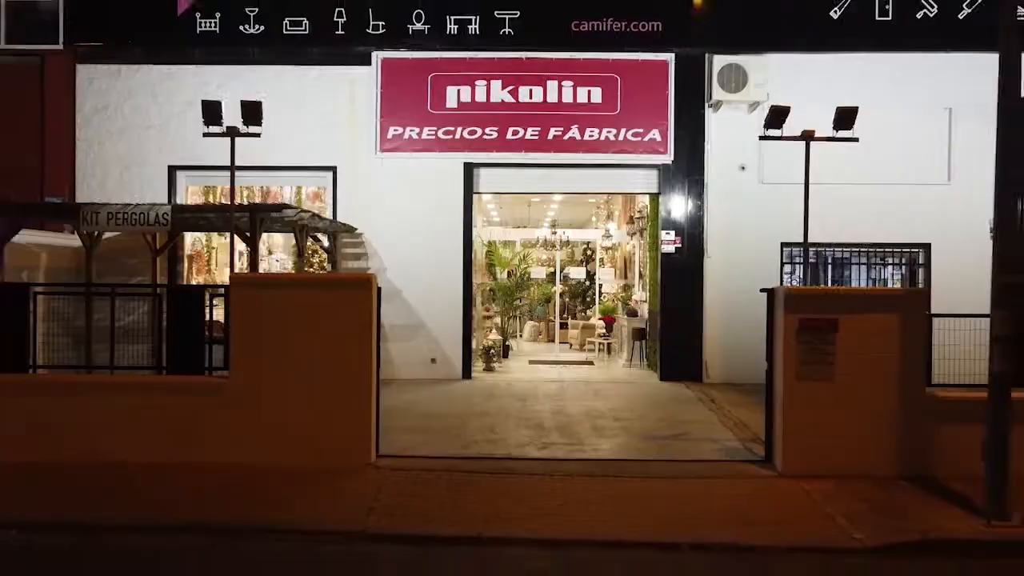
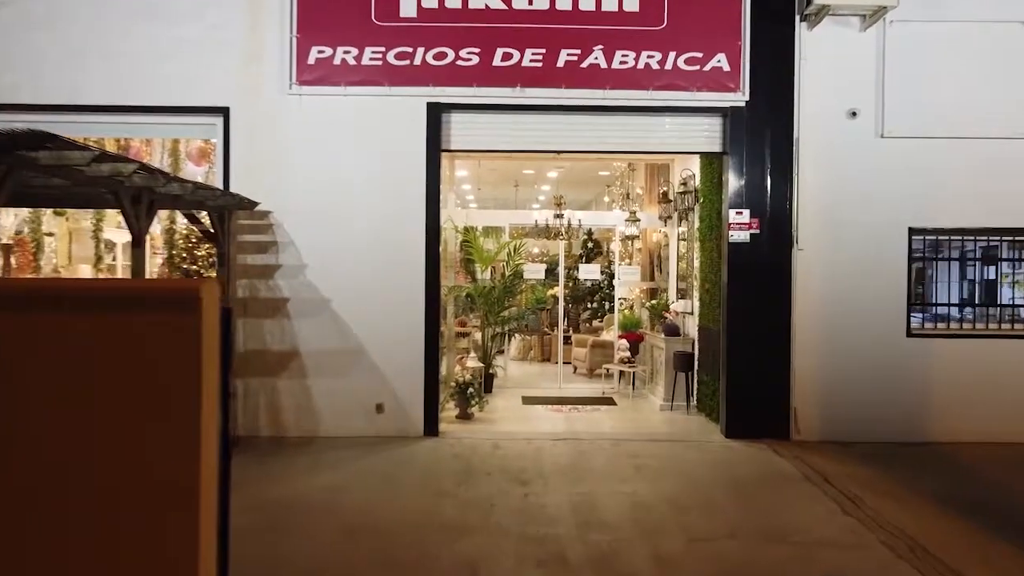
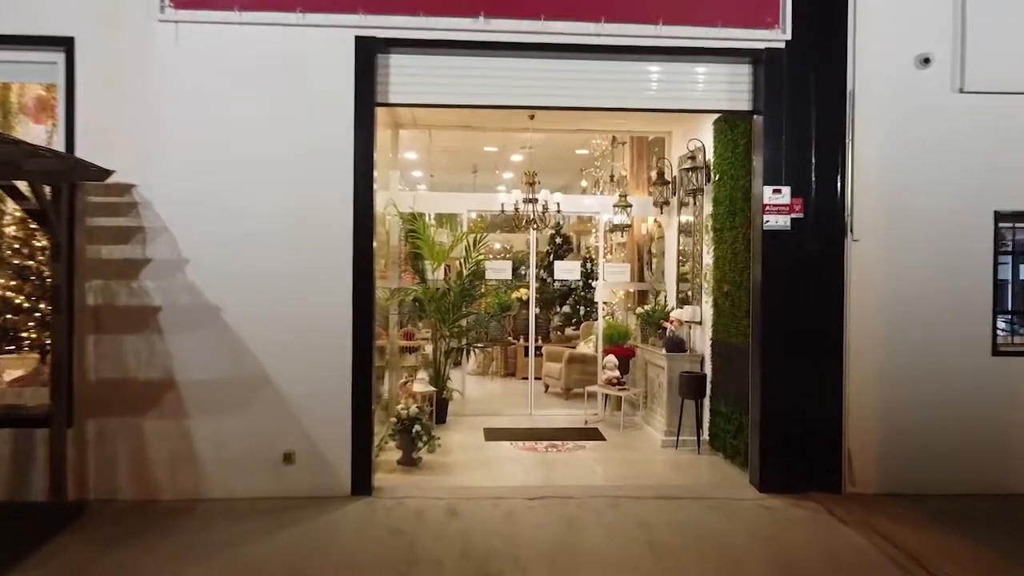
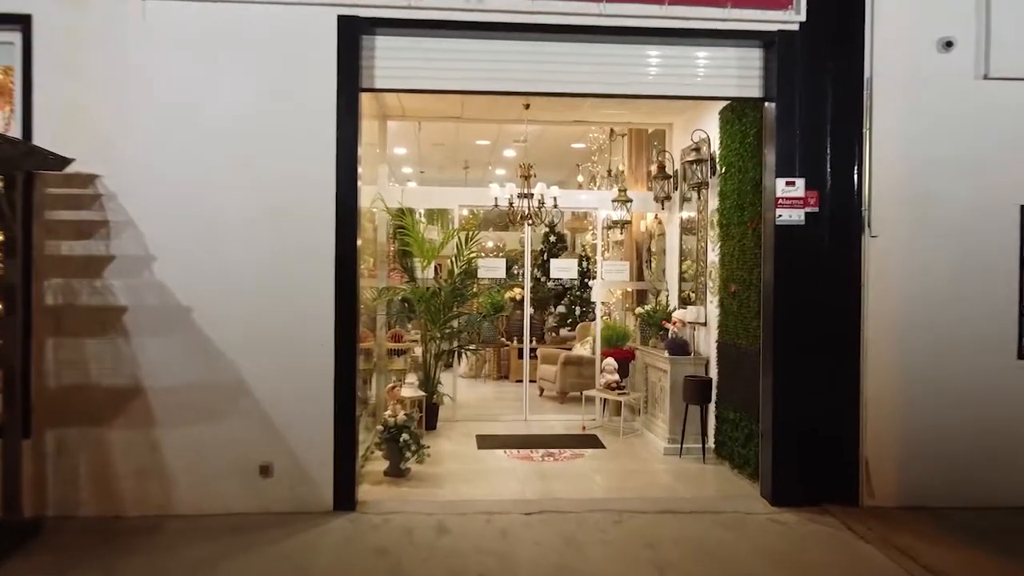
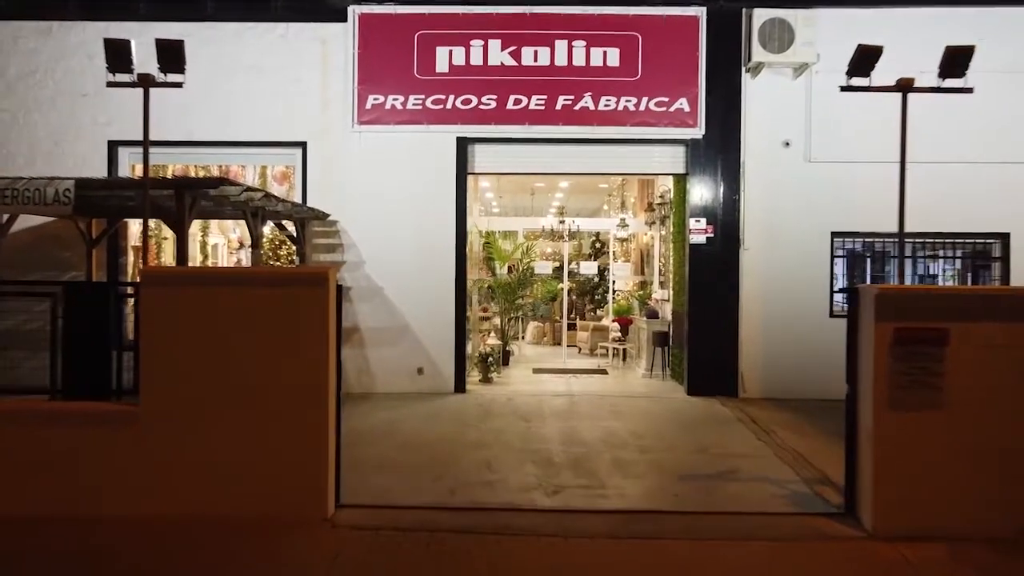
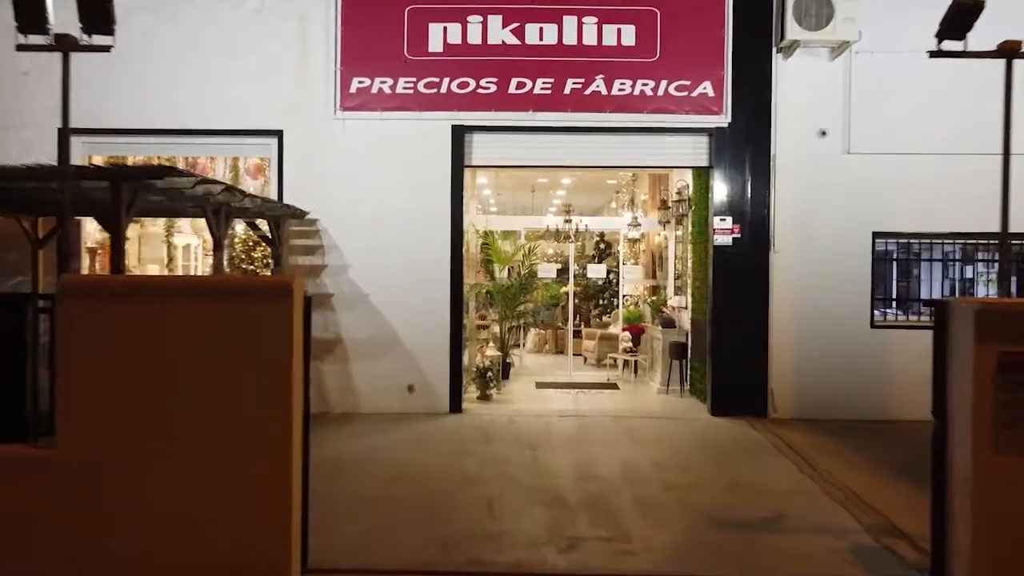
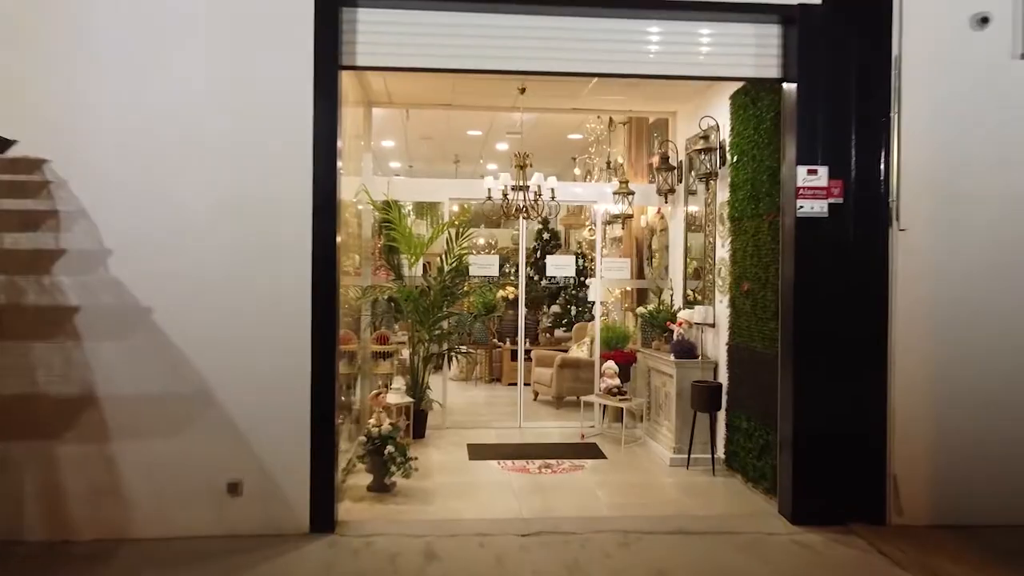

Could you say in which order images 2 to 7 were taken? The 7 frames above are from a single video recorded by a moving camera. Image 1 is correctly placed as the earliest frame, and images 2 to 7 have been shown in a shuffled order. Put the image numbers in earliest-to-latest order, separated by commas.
5, 6, 2, 3, 4, 7
